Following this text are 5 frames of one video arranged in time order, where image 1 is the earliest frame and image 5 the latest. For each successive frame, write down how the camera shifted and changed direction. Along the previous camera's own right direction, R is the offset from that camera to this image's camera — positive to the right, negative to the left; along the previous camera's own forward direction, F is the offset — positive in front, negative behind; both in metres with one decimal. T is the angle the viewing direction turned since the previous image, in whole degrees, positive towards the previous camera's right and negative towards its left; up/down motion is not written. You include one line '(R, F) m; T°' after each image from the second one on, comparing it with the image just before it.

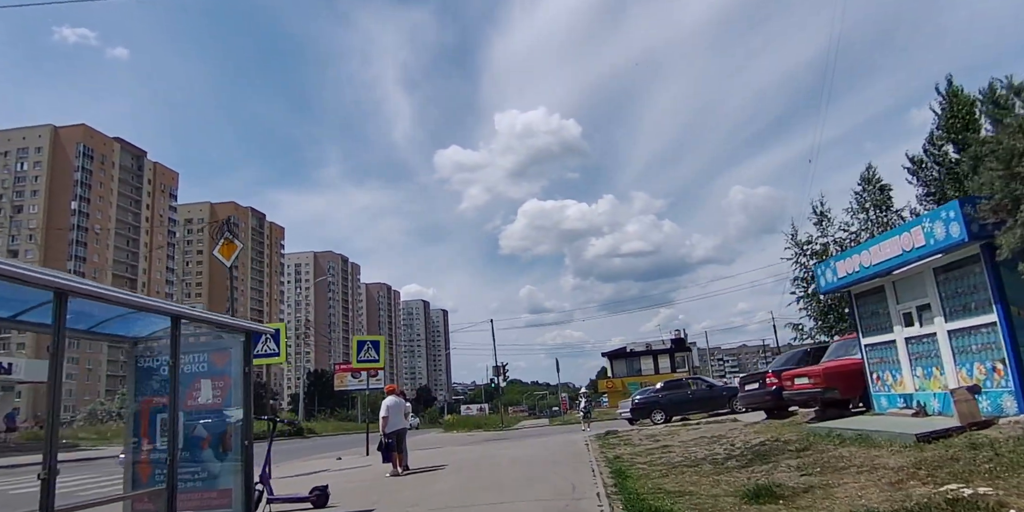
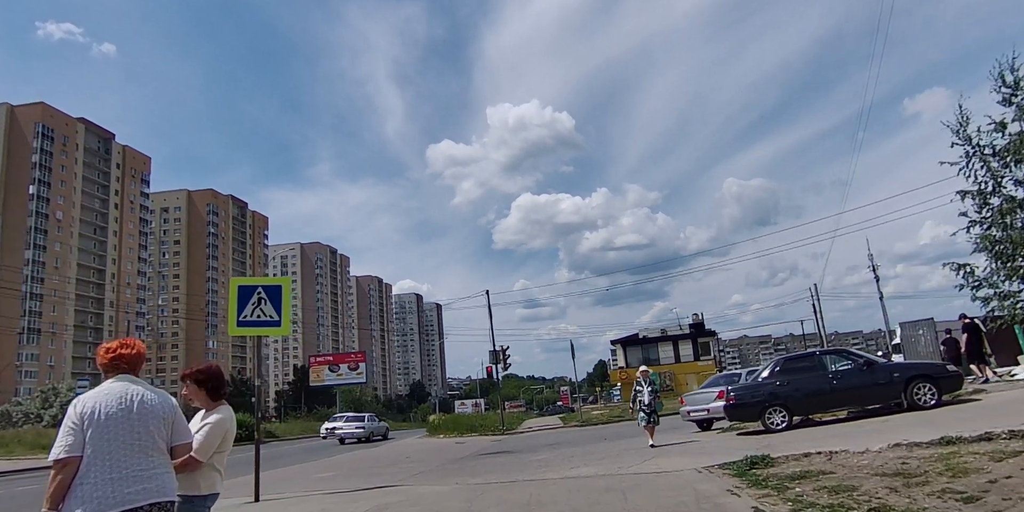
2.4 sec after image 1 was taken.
(-0.3, +9.0) m; +1°
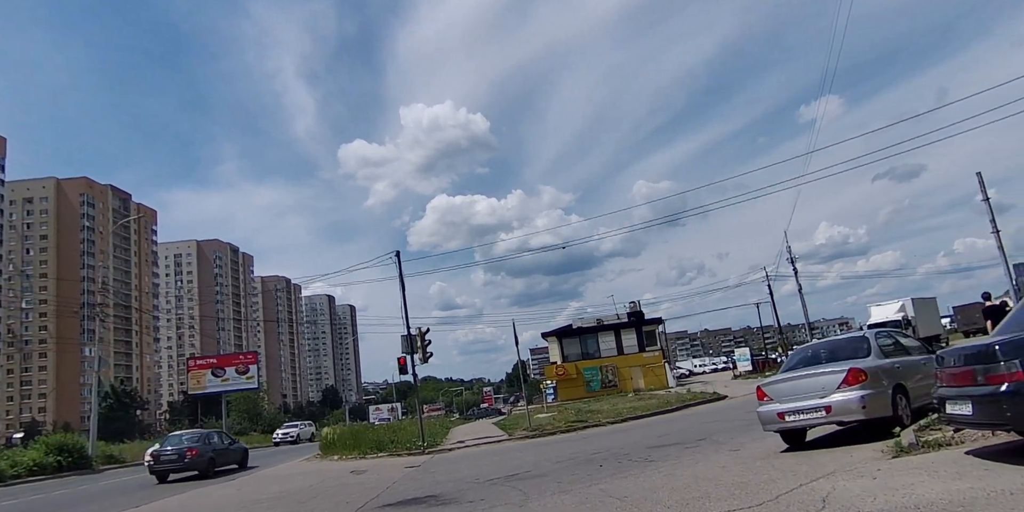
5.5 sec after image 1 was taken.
(-0.2, +8.3) m; +7°
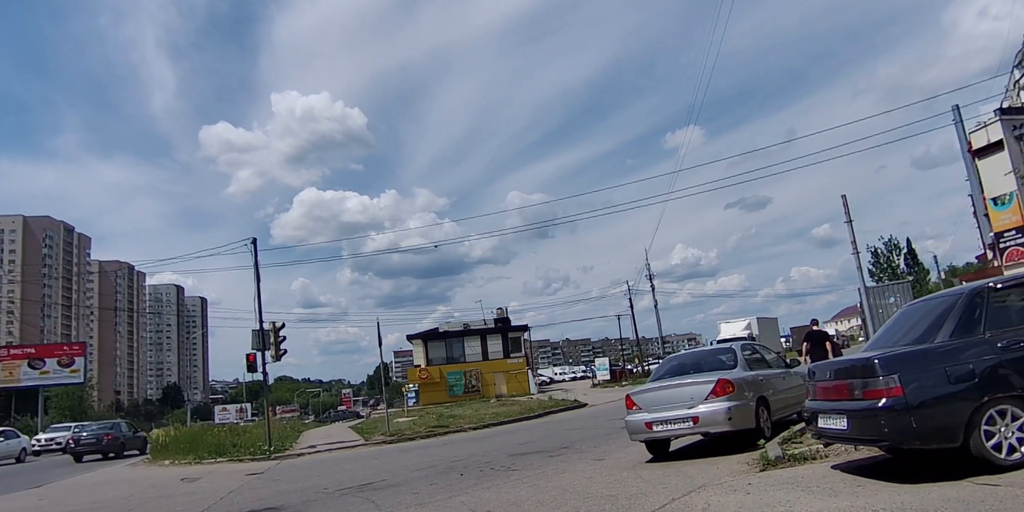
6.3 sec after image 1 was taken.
(0.0, +0.7) m; +11°
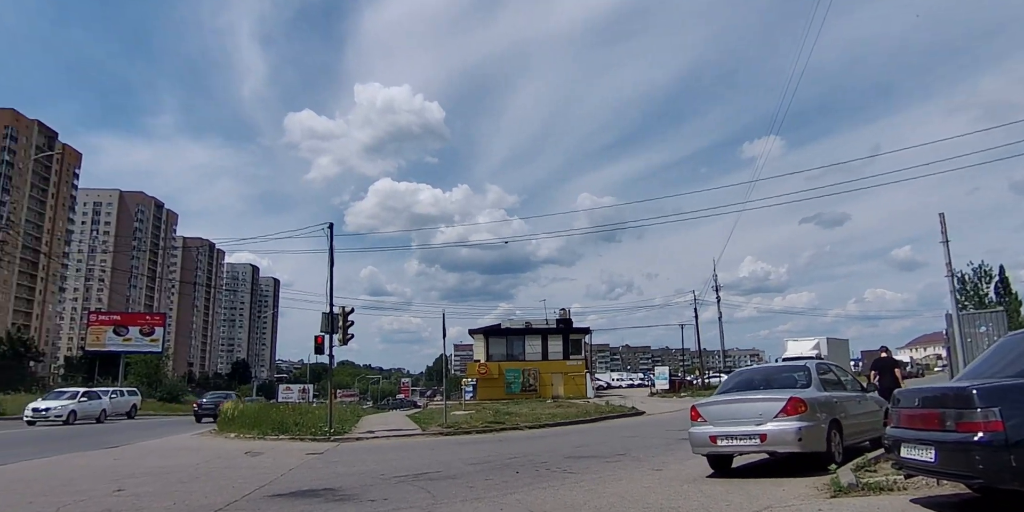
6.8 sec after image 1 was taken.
(-0.1, +0.1) m; -6°
